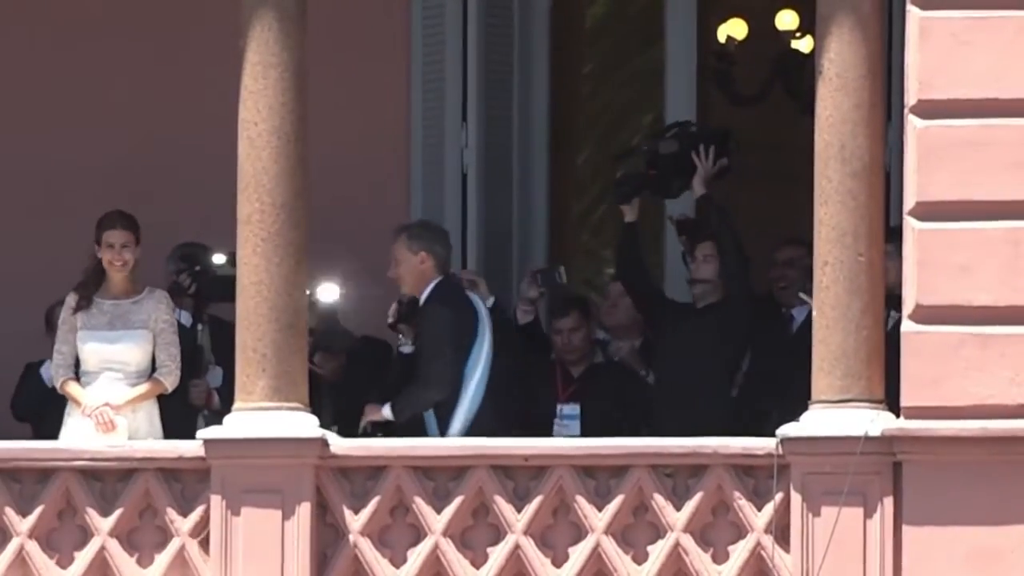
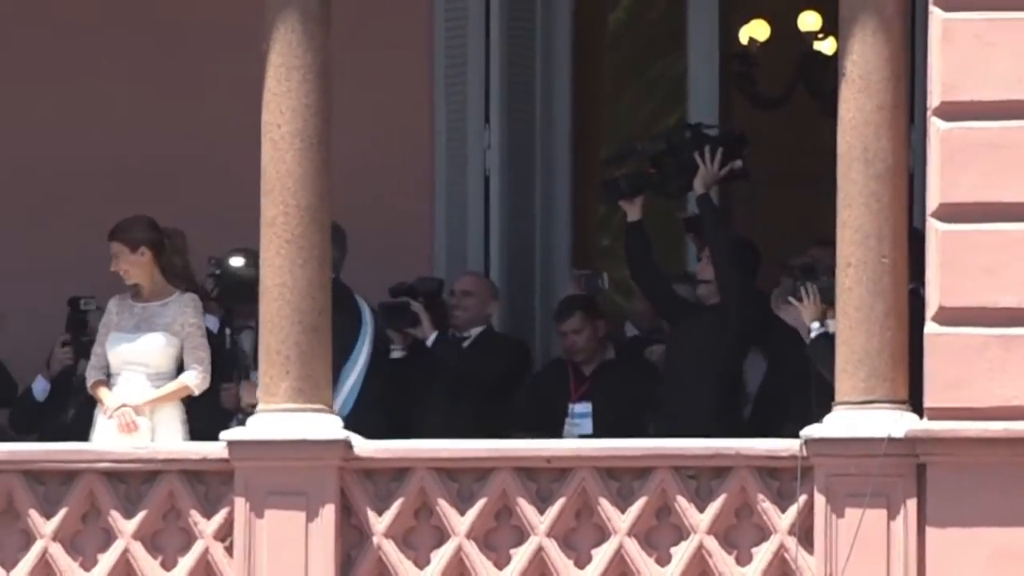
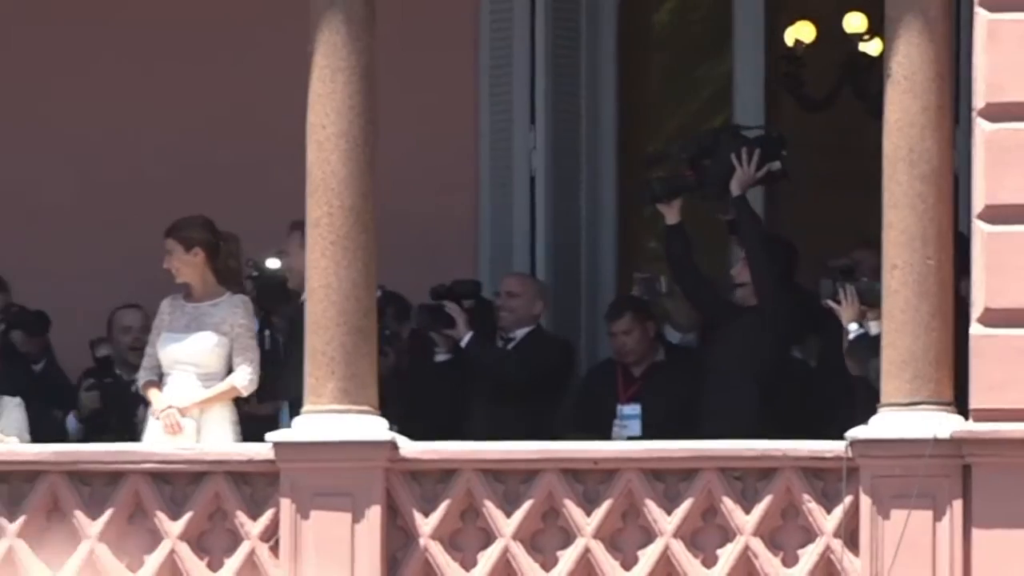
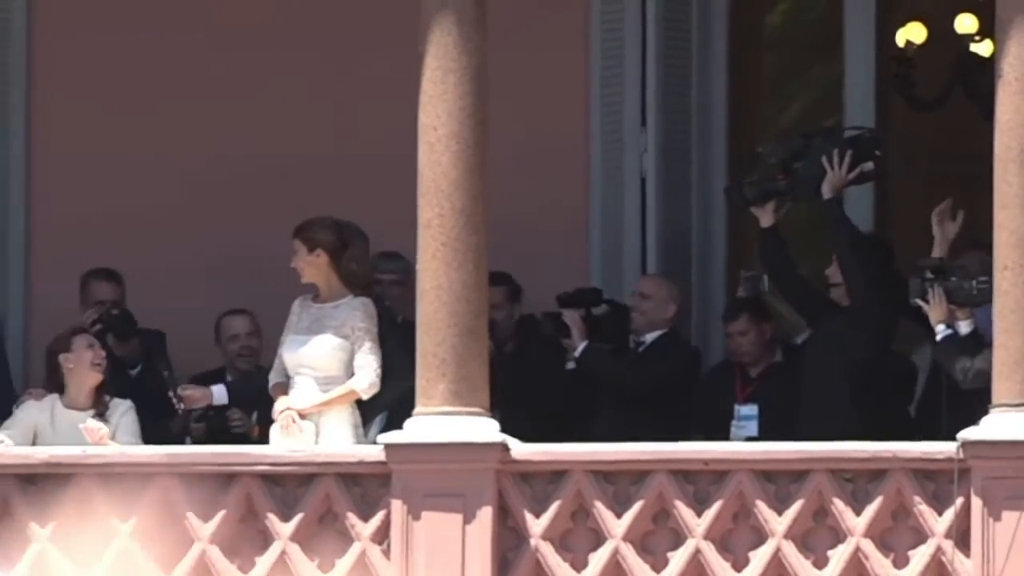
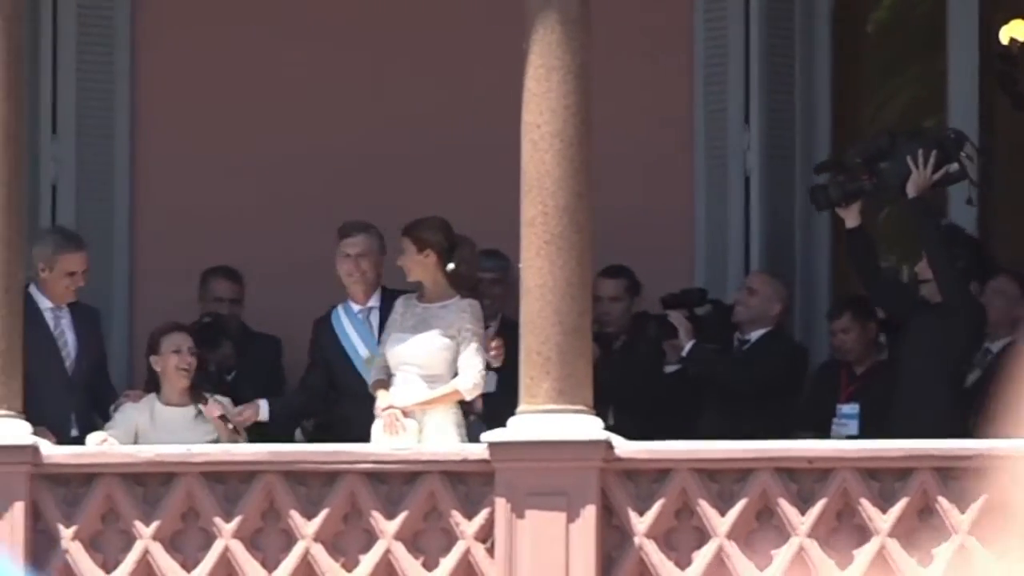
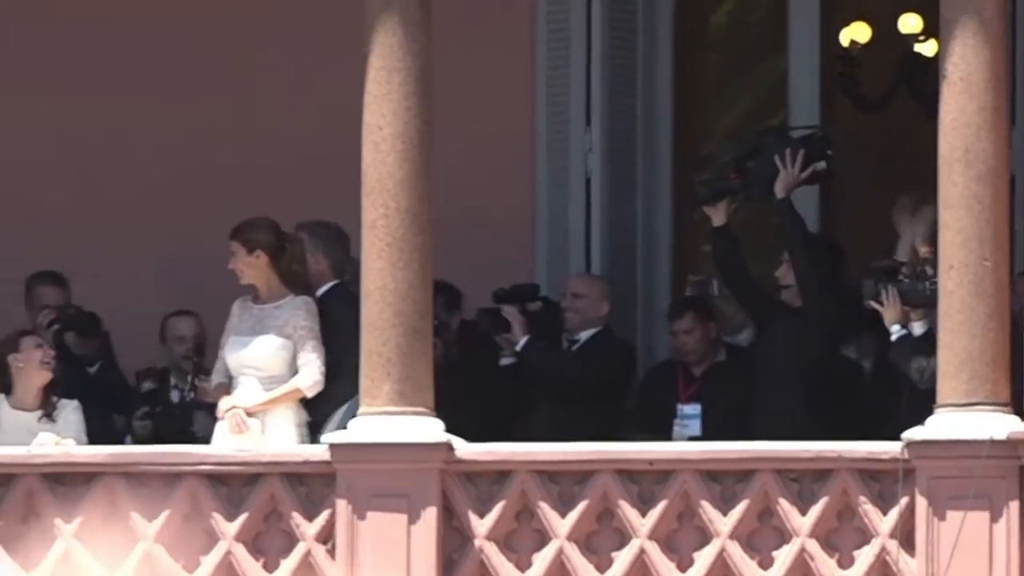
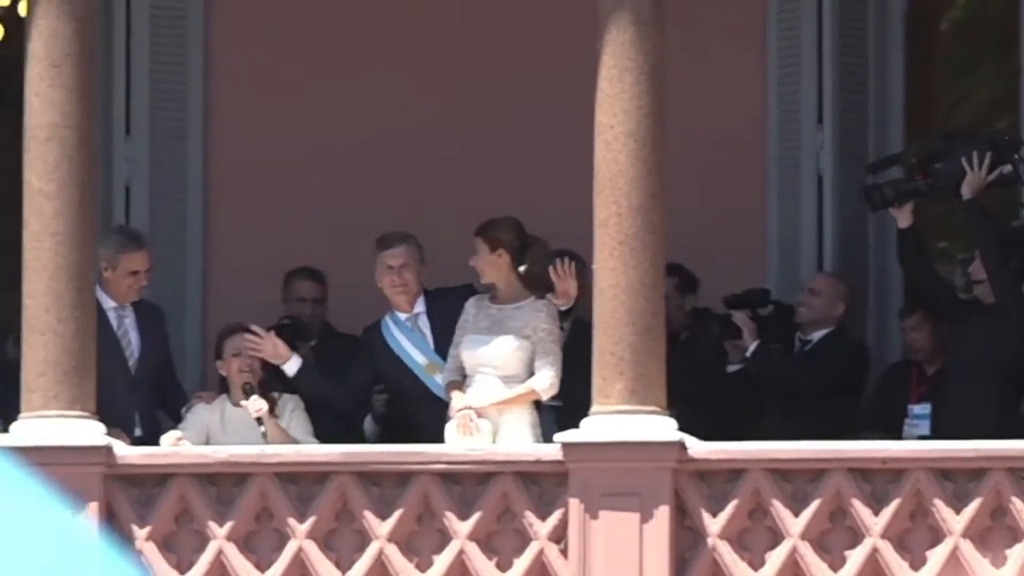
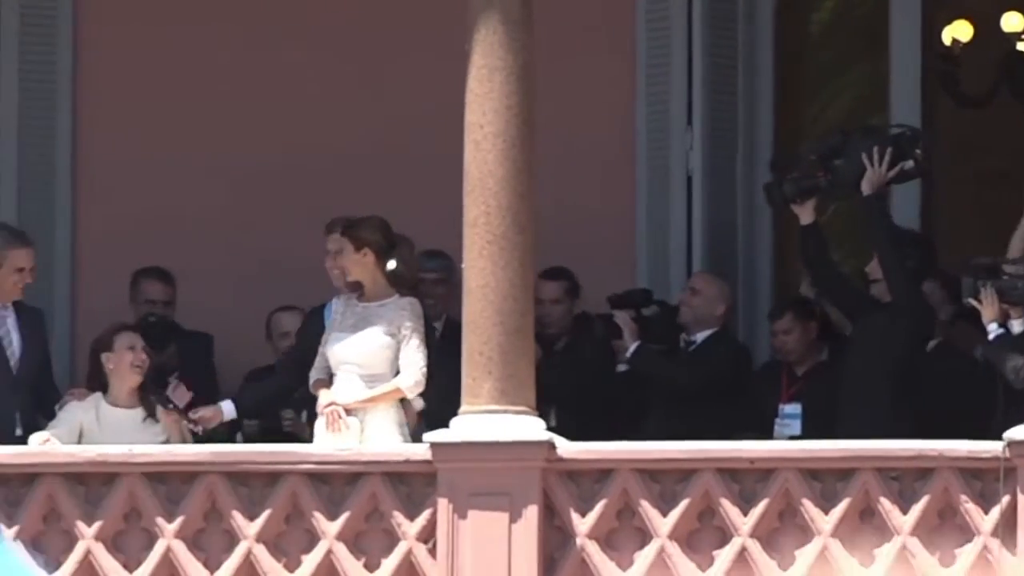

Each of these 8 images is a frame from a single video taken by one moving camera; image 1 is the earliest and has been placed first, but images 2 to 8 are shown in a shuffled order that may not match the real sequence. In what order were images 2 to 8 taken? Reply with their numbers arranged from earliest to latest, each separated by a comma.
2, 3, 6, 4, 8, 5, 7
